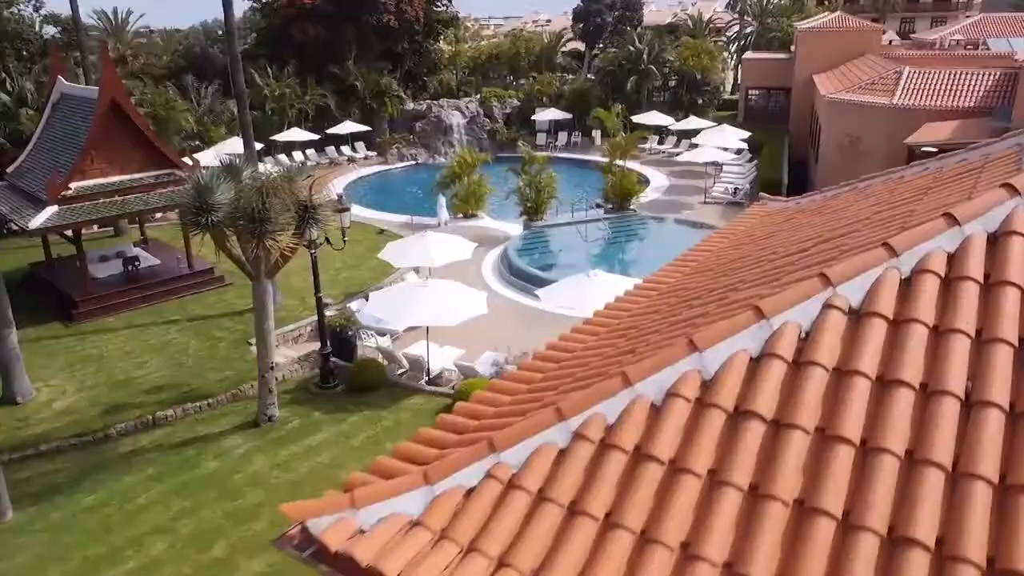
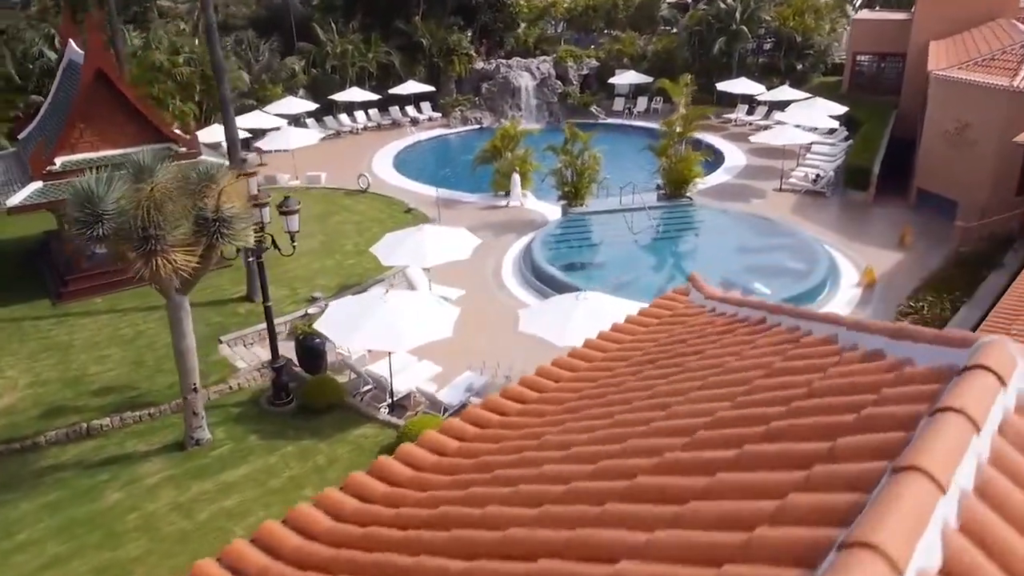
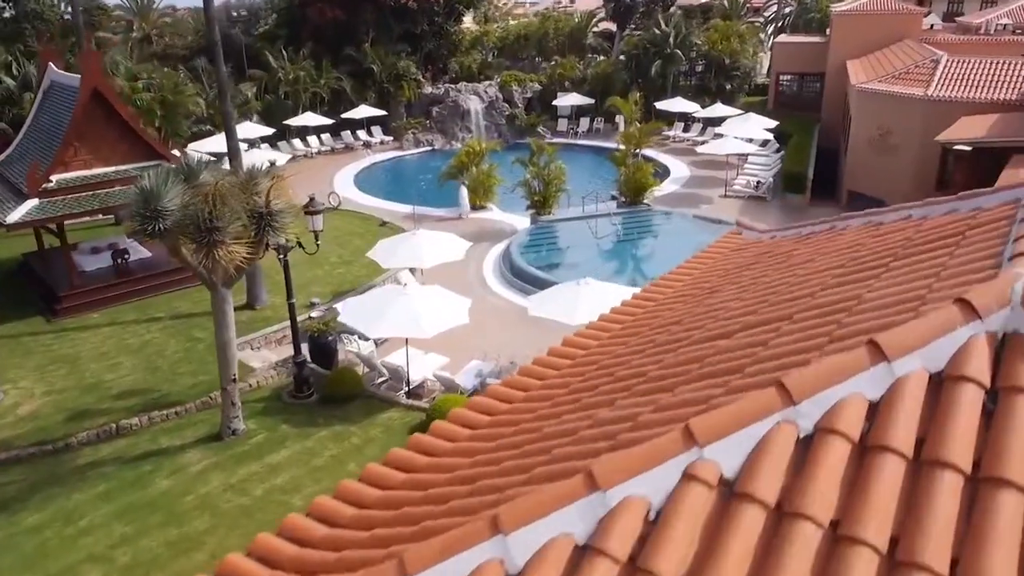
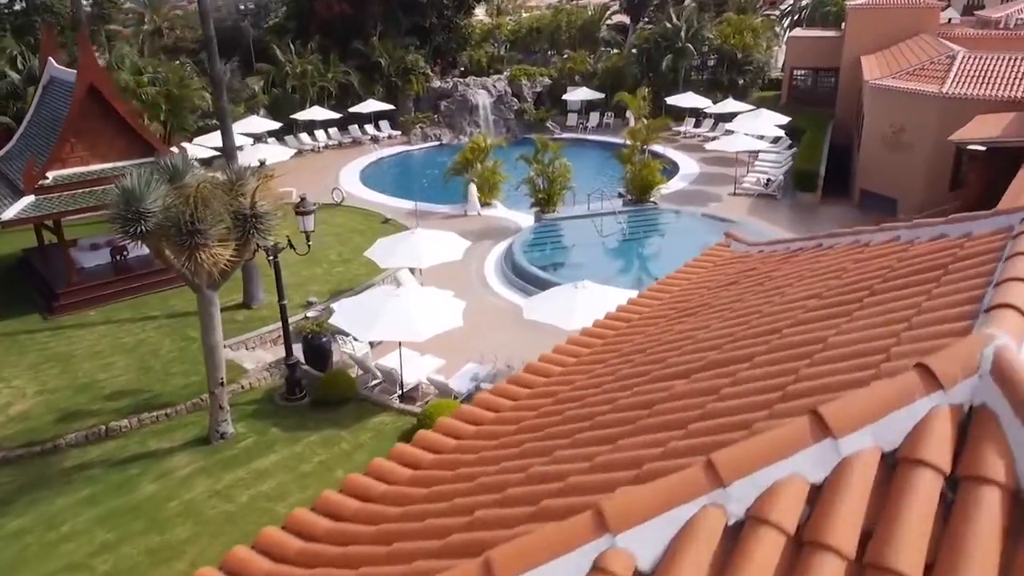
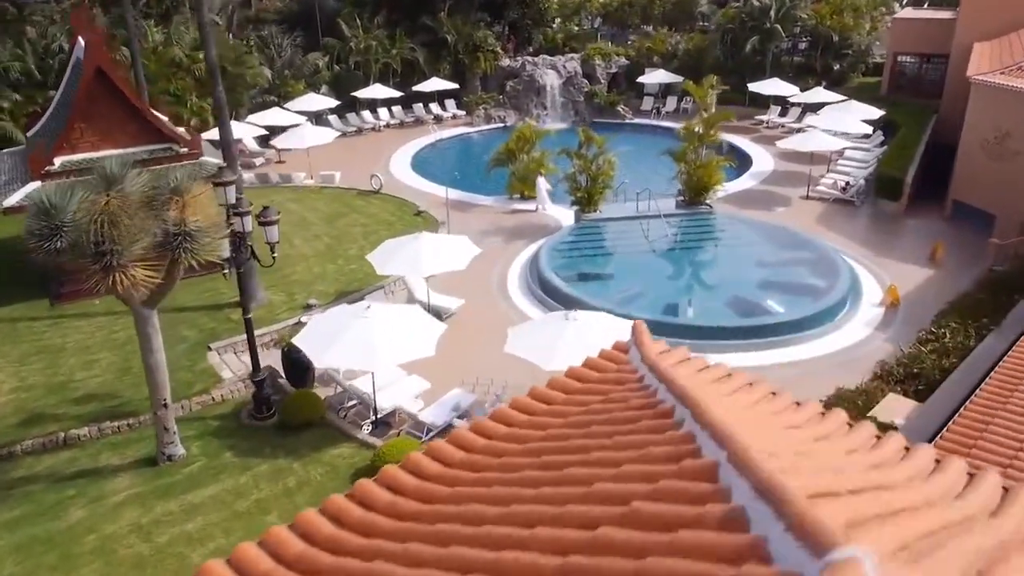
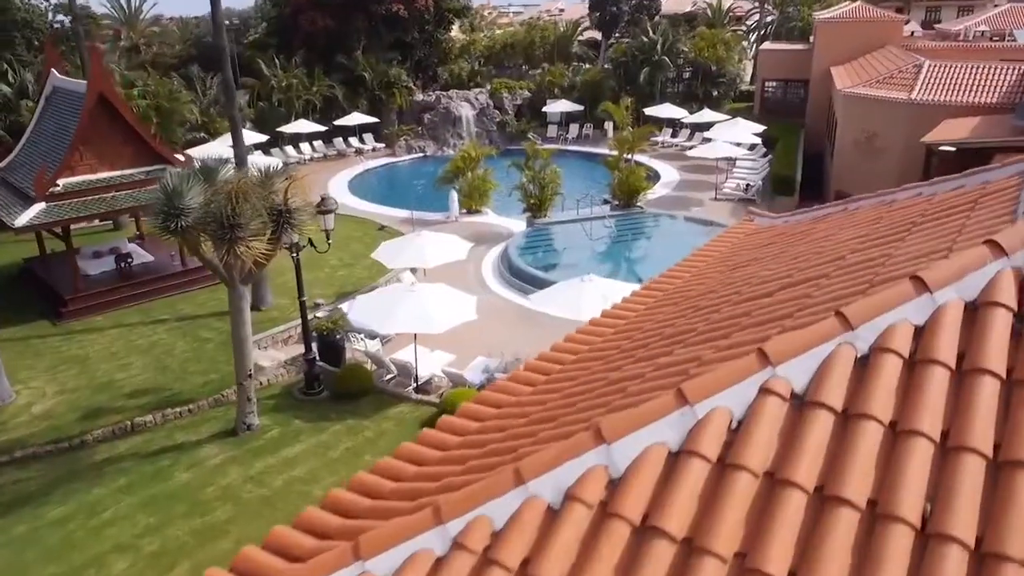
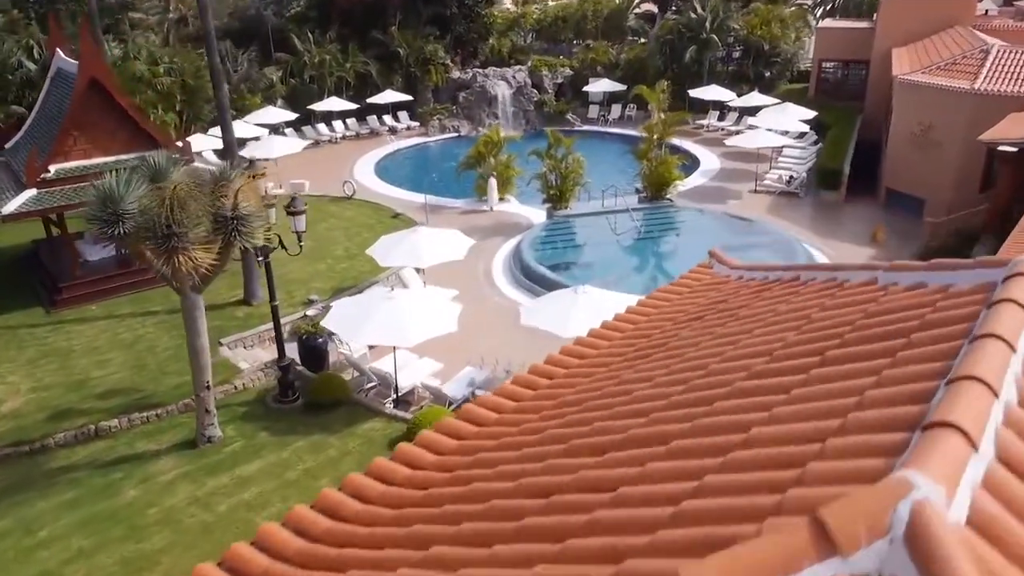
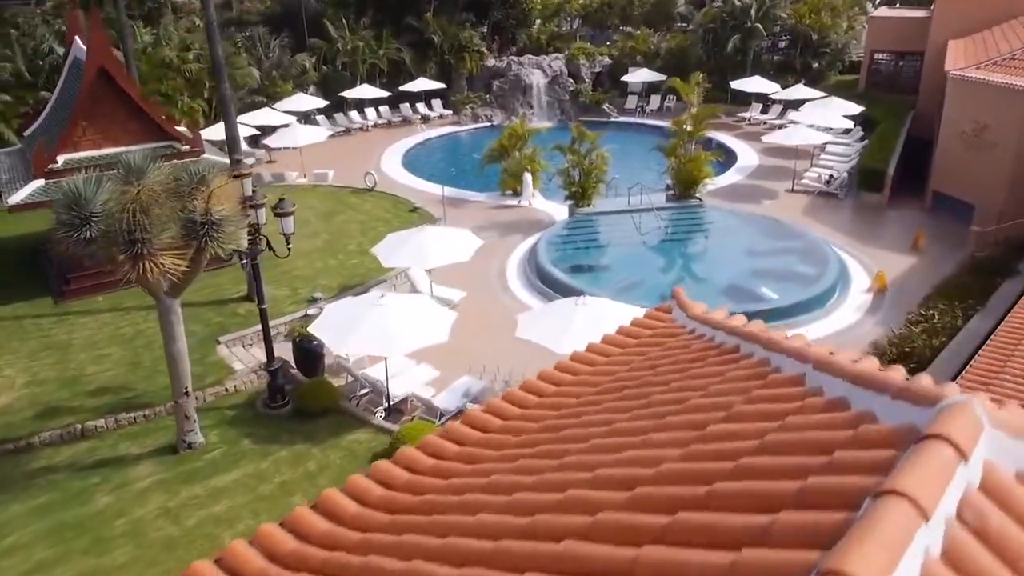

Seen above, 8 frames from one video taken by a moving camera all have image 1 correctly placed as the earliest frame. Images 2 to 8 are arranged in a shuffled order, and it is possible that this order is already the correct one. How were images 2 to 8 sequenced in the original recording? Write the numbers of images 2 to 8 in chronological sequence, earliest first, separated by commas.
6, 3, 4, 7, 2, 8, 5
